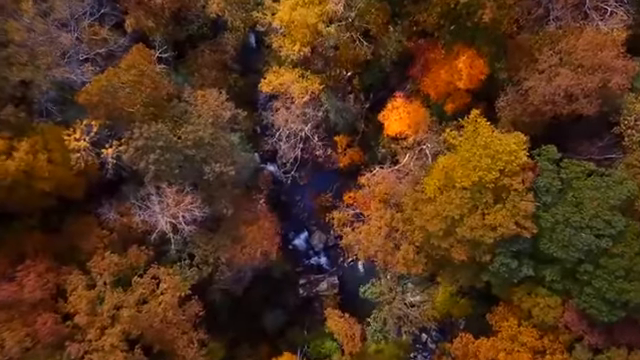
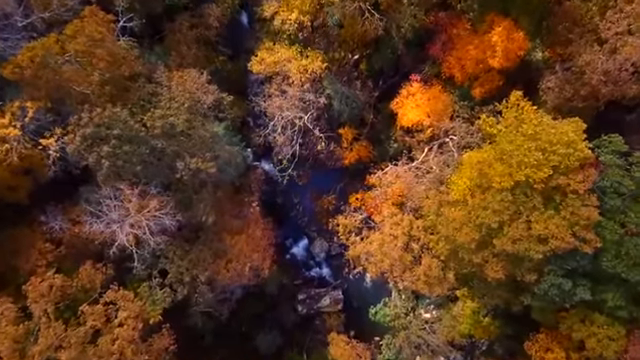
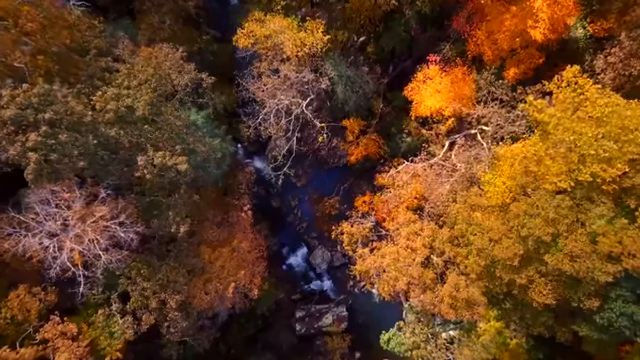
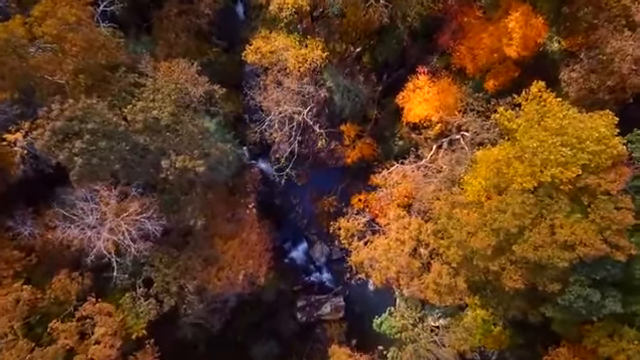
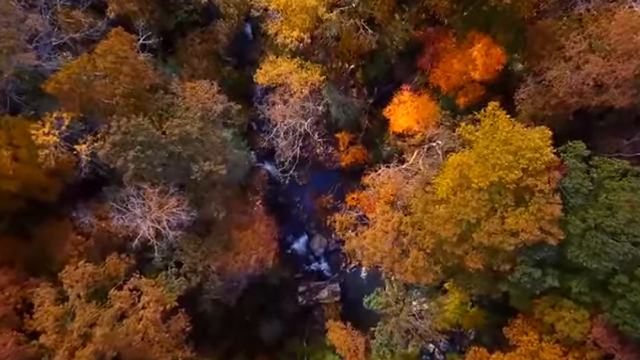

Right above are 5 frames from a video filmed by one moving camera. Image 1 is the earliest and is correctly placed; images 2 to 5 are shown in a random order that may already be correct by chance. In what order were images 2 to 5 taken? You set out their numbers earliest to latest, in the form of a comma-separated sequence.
5, 2, 4, 3
